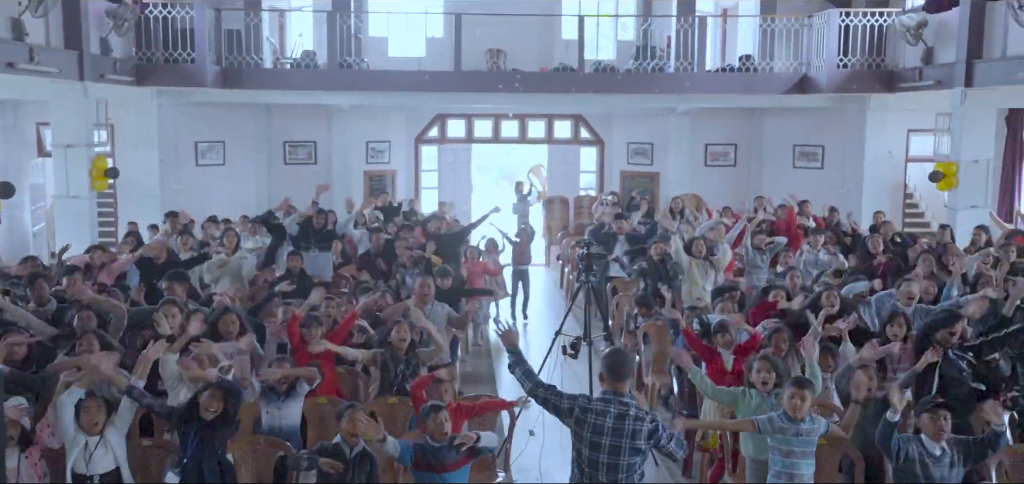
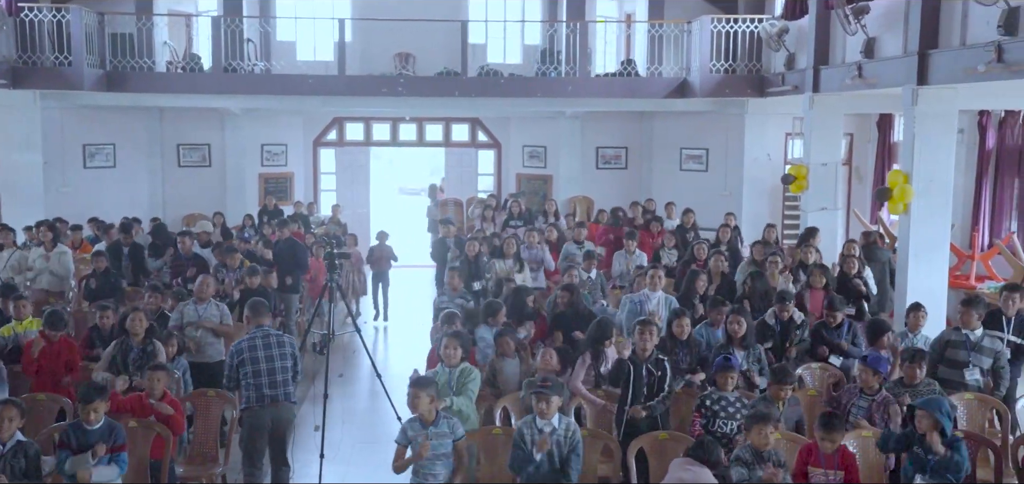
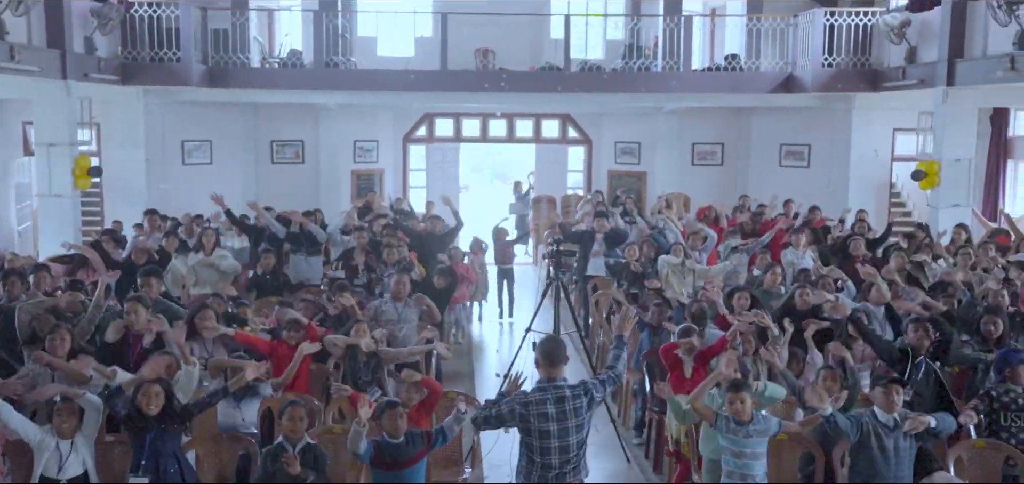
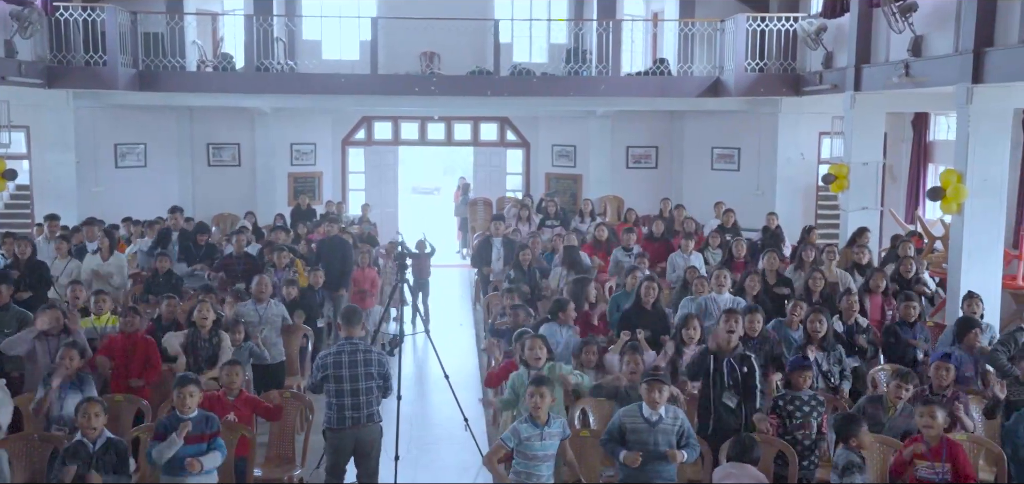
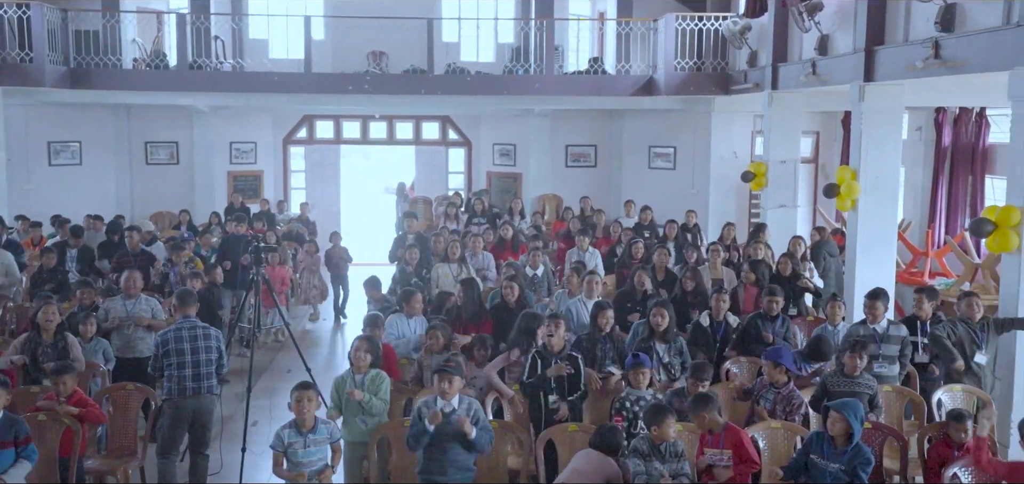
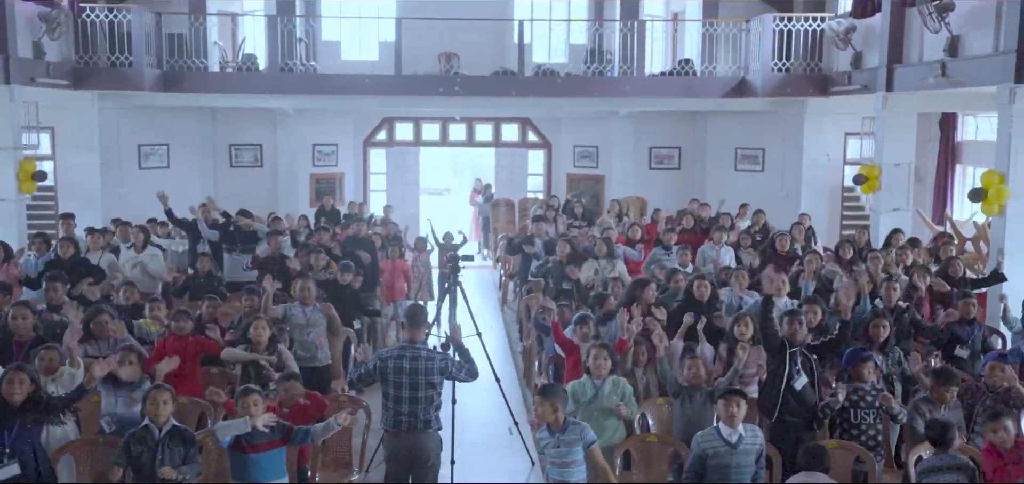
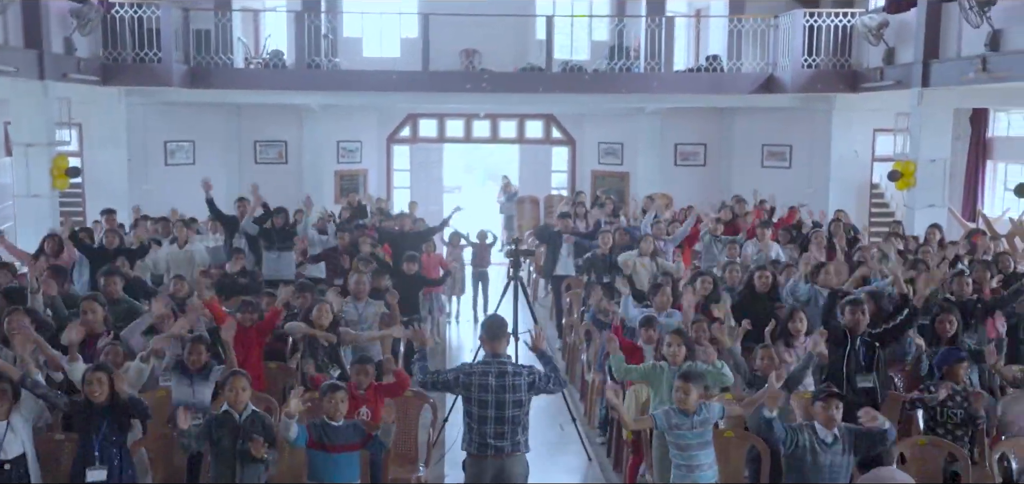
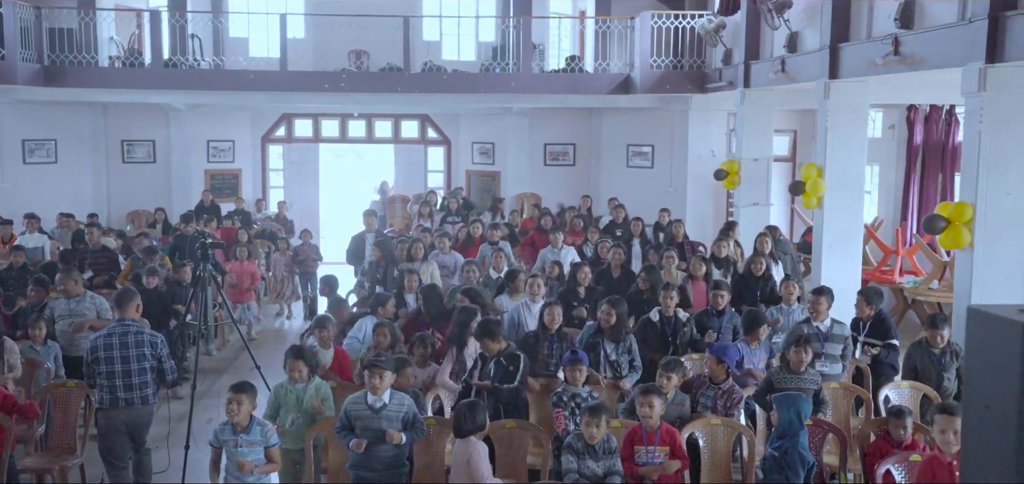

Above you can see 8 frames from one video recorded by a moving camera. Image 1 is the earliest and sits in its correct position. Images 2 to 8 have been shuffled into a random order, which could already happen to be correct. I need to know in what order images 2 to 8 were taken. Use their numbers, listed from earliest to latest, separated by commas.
3, 7, 6, 4, 2, 5, 8
